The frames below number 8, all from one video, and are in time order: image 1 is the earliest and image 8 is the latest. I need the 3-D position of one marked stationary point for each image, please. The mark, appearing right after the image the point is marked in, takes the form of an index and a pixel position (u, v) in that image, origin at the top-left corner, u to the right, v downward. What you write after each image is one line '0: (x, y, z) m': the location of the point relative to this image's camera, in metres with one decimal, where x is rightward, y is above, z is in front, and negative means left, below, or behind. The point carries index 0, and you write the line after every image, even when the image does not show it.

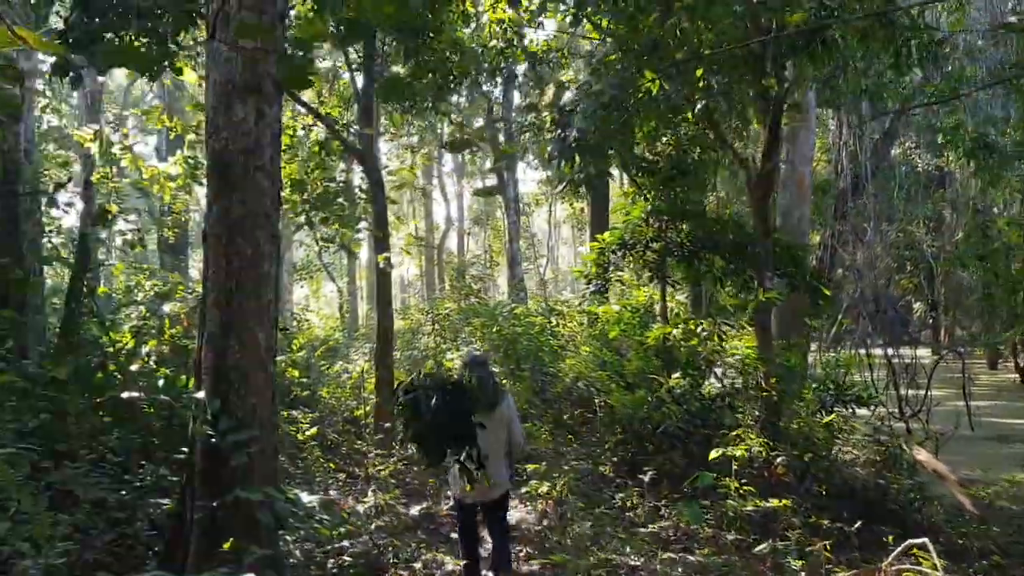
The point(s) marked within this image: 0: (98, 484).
0: (-2.2, -1.0, +4.9) m
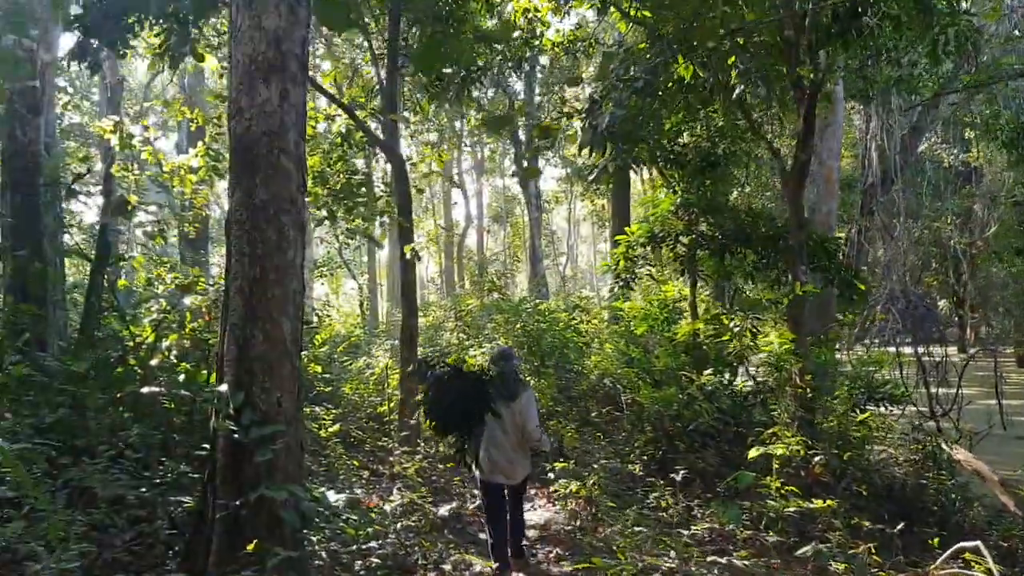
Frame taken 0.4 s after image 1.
0: (-2.0, -1.0, +4.7) m
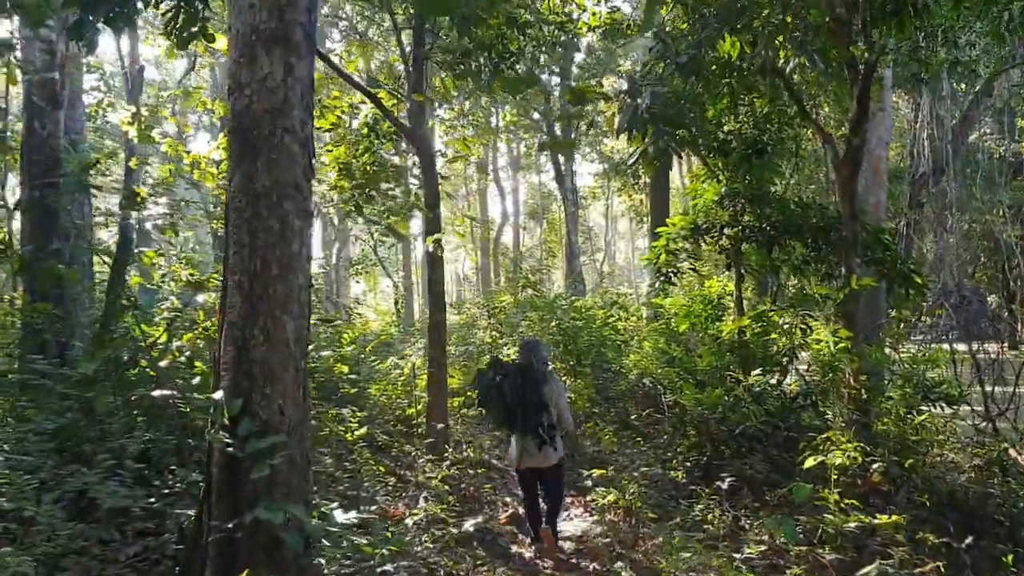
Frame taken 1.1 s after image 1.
0: (-1.8, -1.0, +4.4) m
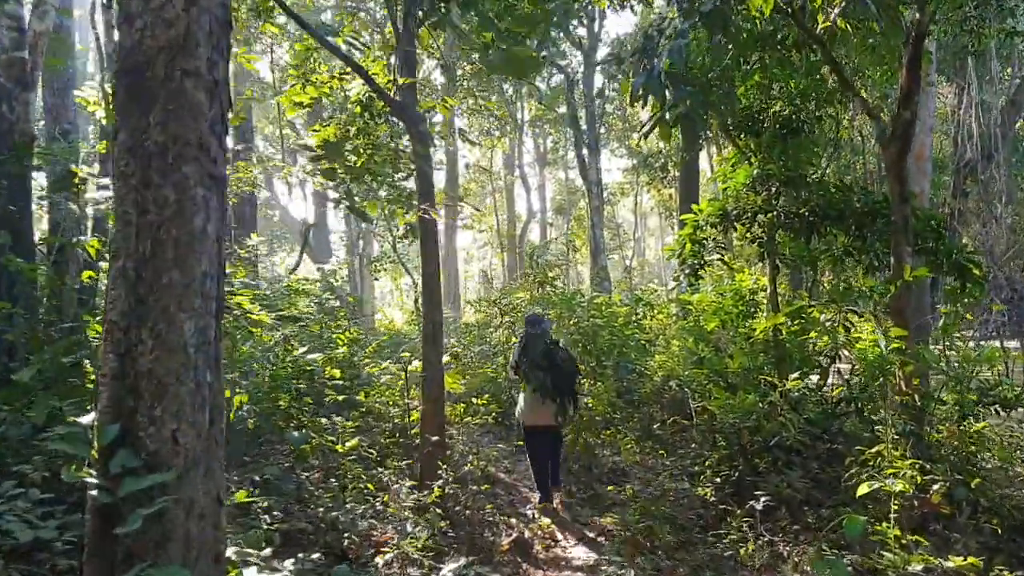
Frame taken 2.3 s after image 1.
0: (-1.9, -0.9, +3.8) m
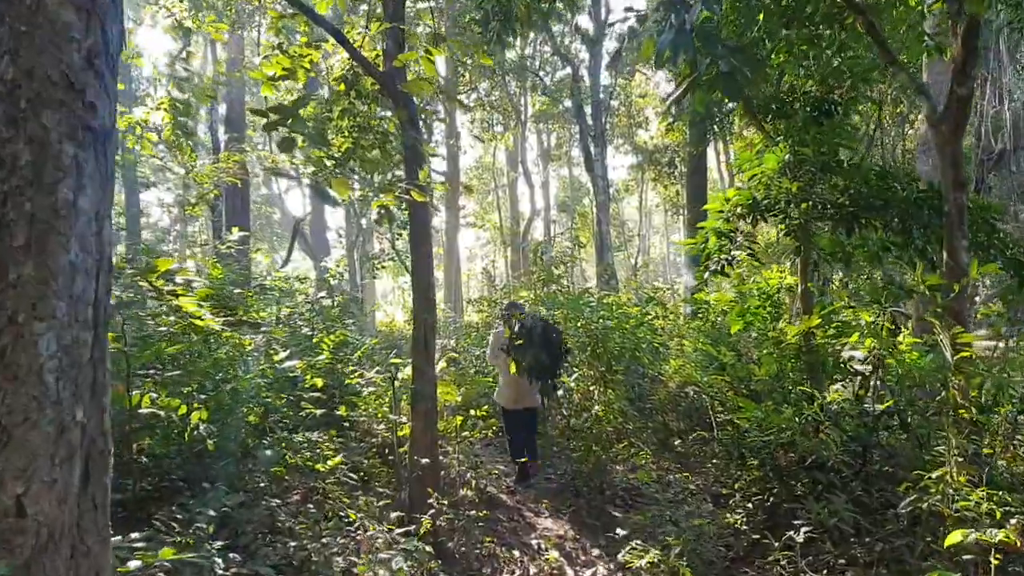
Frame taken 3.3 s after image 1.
0: (-1.9, -0.9, +3.1) m
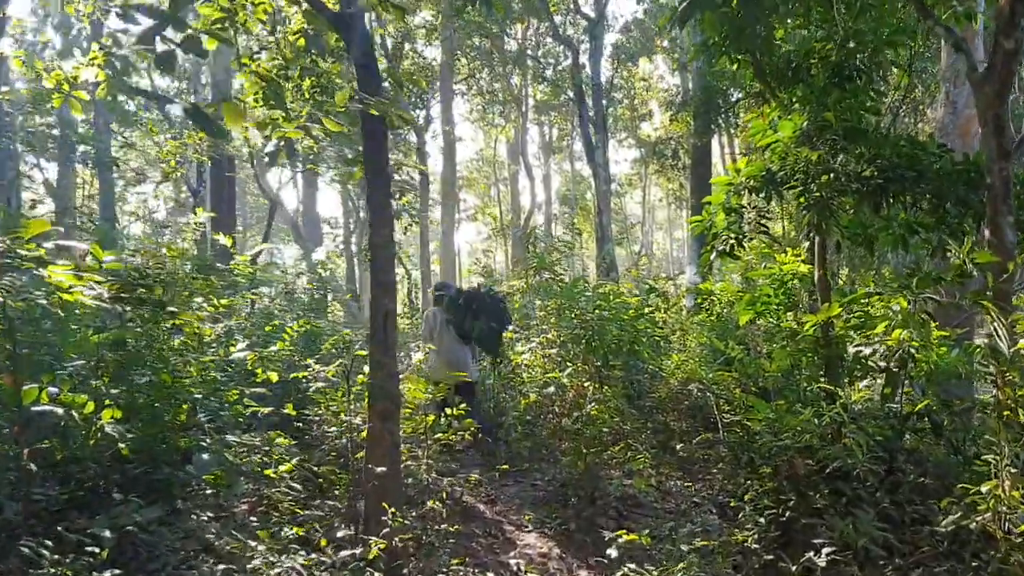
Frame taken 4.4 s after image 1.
0: (-2.0, -0.8, +2.4) m
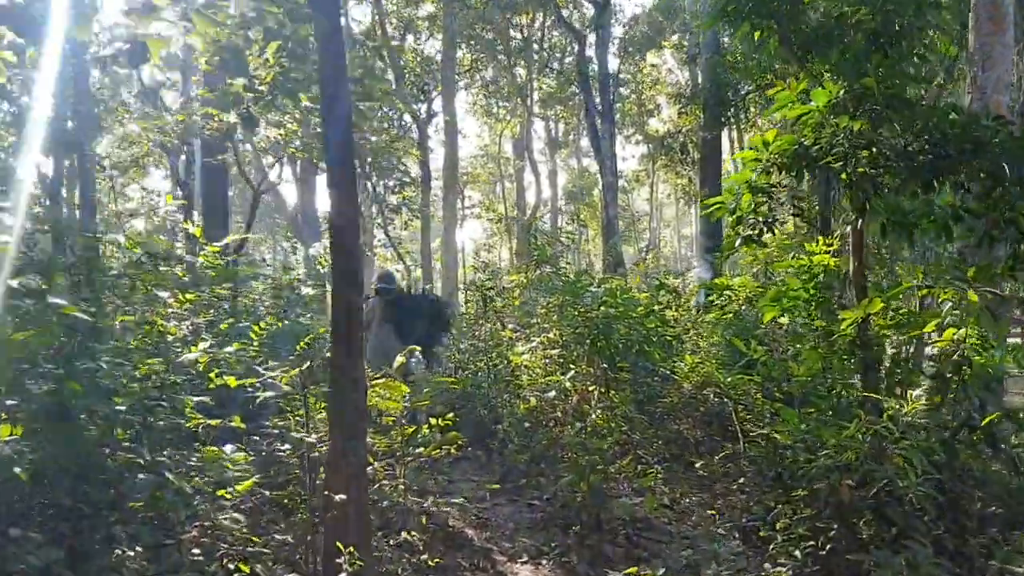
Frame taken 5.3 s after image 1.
0: (-2.0, -0.8, +1.7) m
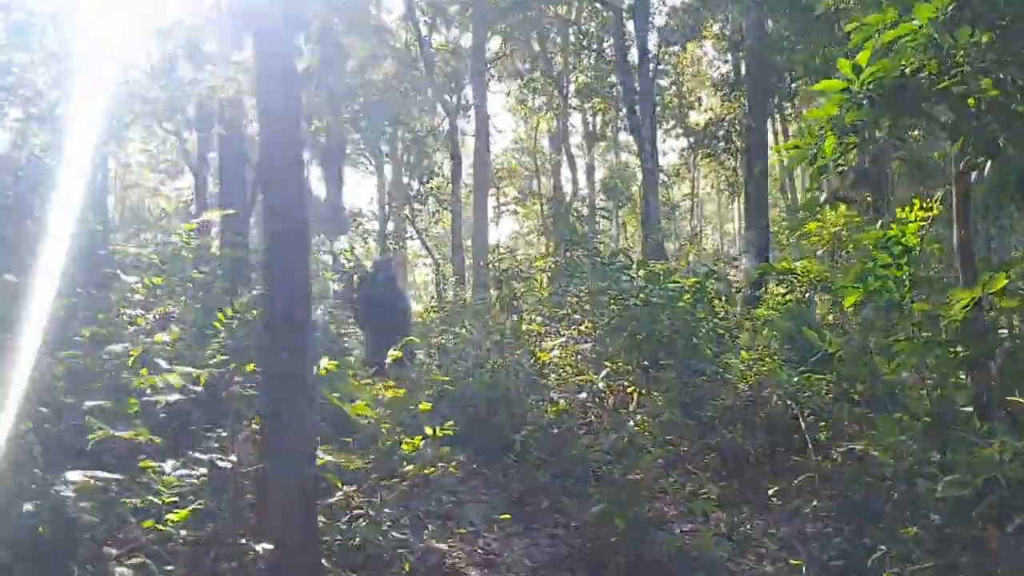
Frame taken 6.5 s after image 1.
0: (-2.1, -0.7, +0.8) m
